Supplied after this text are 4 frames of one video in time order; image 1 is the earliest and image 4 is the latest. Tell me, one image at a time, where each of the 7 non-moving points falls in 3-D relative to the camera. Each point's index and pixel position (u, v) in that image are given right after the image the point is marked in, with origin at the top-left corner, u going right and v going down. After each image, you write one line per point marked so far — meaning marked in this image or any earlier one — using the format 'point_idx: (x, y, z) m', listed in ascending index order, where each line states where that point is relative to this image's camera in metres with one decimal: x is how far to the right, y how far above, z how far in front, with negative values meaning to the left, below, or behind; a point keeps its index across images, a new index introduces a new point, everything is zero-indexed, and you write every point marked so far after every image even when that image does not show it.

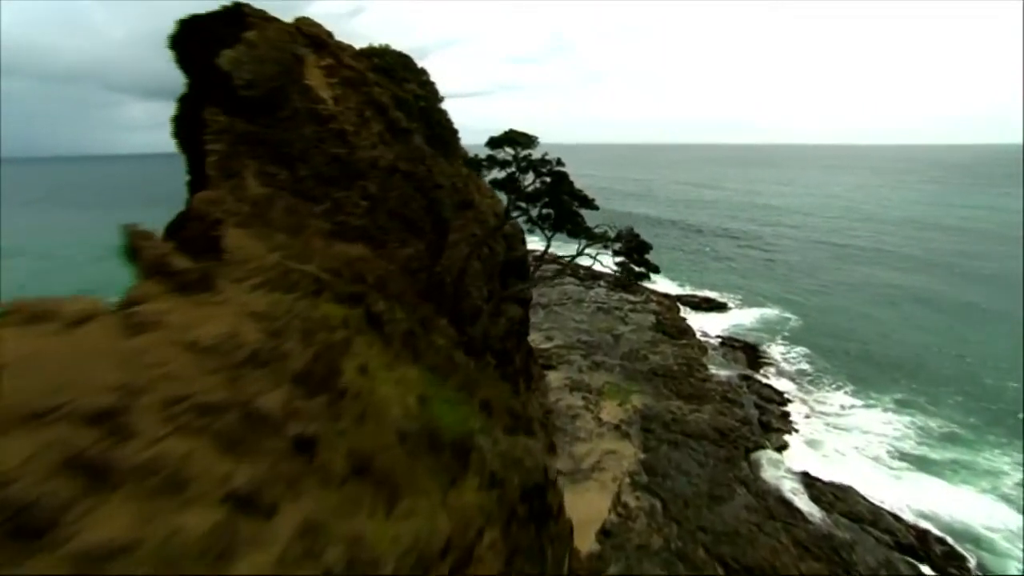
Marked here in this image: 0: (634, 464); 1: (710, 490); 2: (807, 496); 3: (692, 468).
0: (+4.3, -6.3, +19.2) m
1: (+6.6, -6.7, +17.9) m
2: (+9.9, -7.0, +18.1) m
3: (+6.4, -6.5, +19.1) m
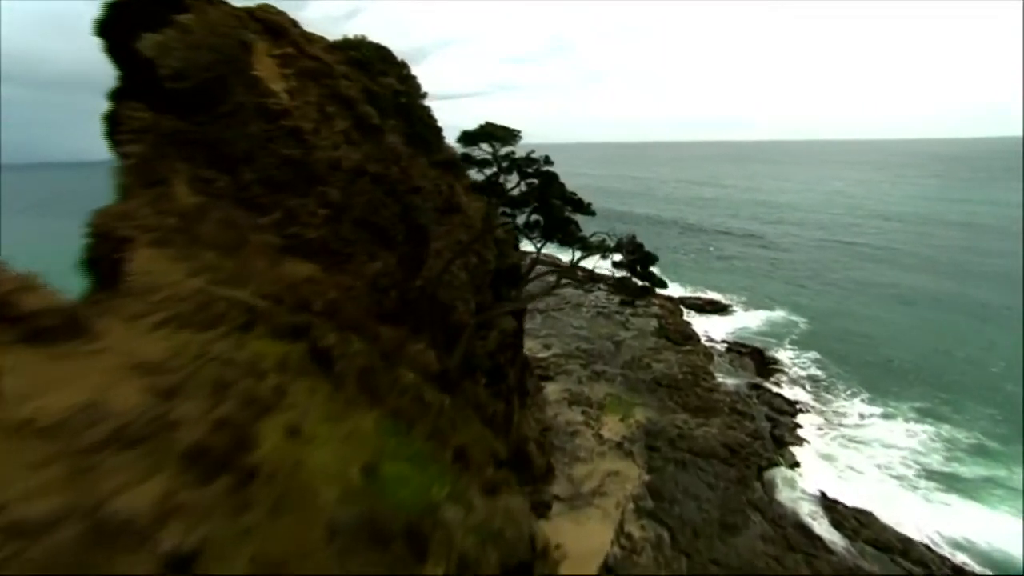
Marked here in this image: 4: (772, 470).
0: (+4.2, -6.6, +17.7) m
1: (+6.4, -7.0, +16.4) m
2: (+9.7, -7.2, +16.6) m
3: (+6.2, -6.7, +17.6) m
4: (+9.4, -6.6, +19.5) m
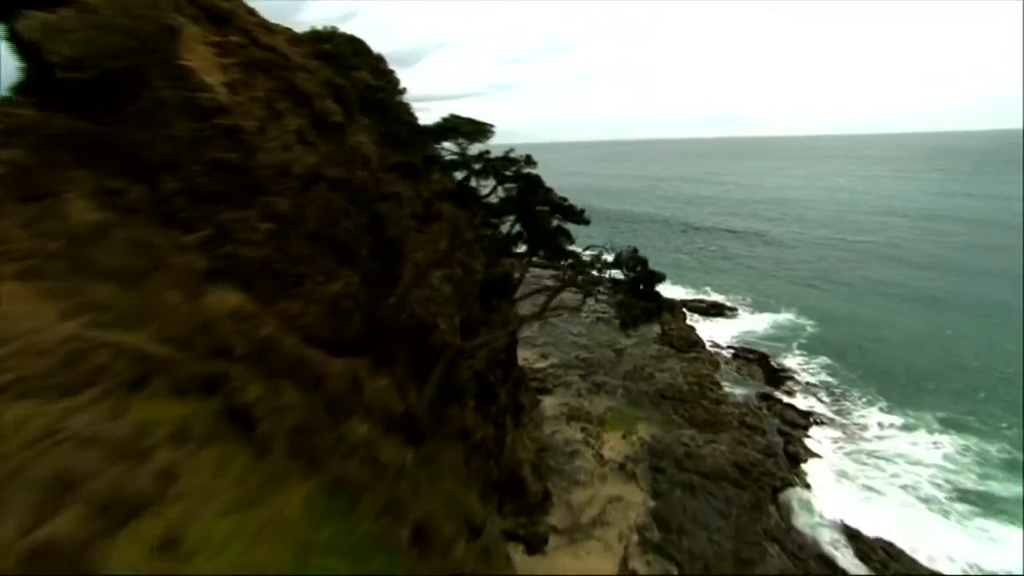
0: (+4.0, -6.9, +16.3) m
1: (+6.2, -7.3, +15.0) m
2: (+9.6, -7.4, +15.1) m
3: (+6.0, -7.0, +16.2) m
4: (+9.2, -6.8, +18.0) m
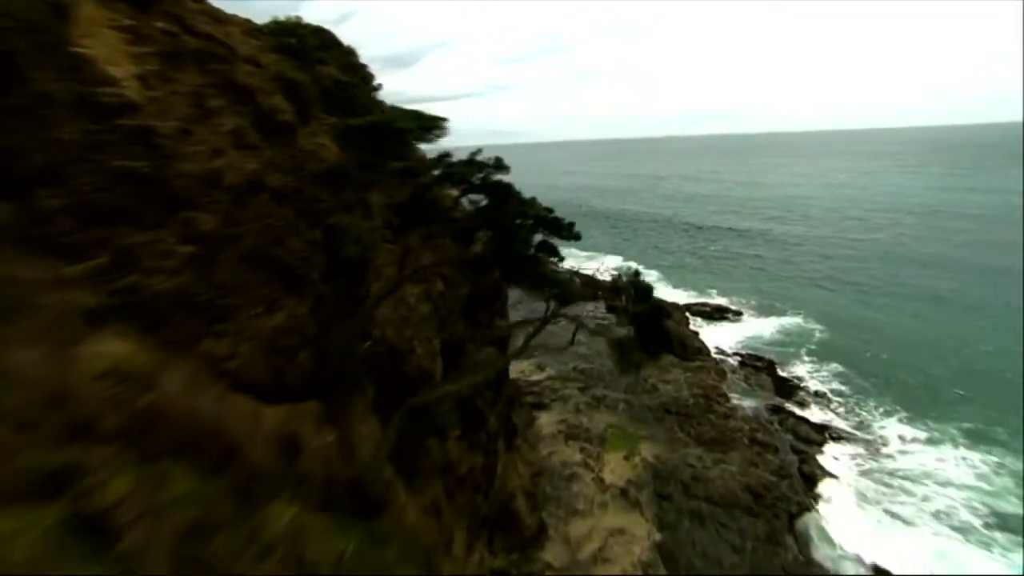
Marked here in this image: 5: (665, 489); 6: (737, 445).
0: (+3.7, -7.2, +14.8) m
1: (+6.0, -7.6, +13.5) m
2: (+9.3, -7.7, +13.7) m
3: (+5.8, -7.3, +14.7) m
4: (+9.0, -7.1, +16.5) m
5: (+4.9, -6.4, +17.1) m
6: (+8.2, -5.7, +19.6) m
